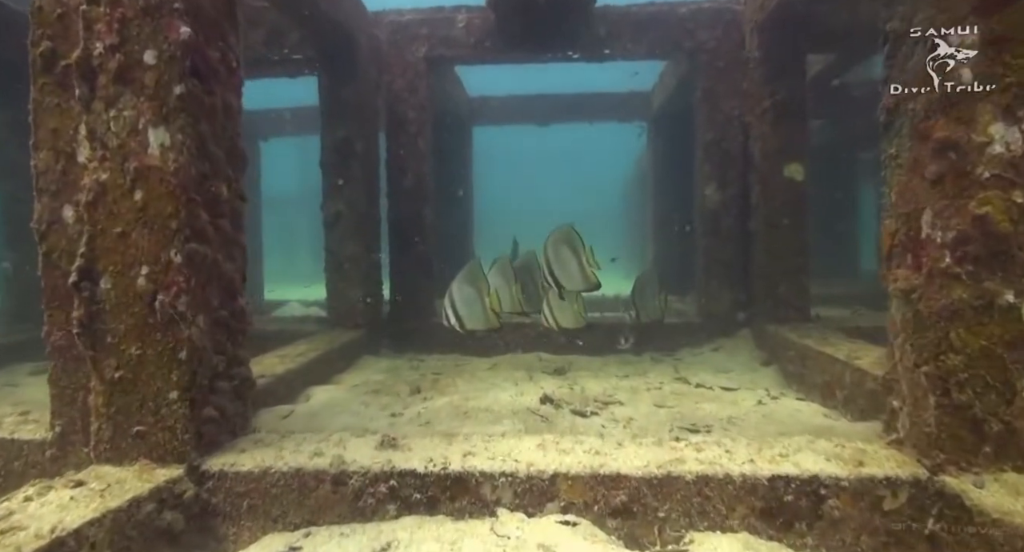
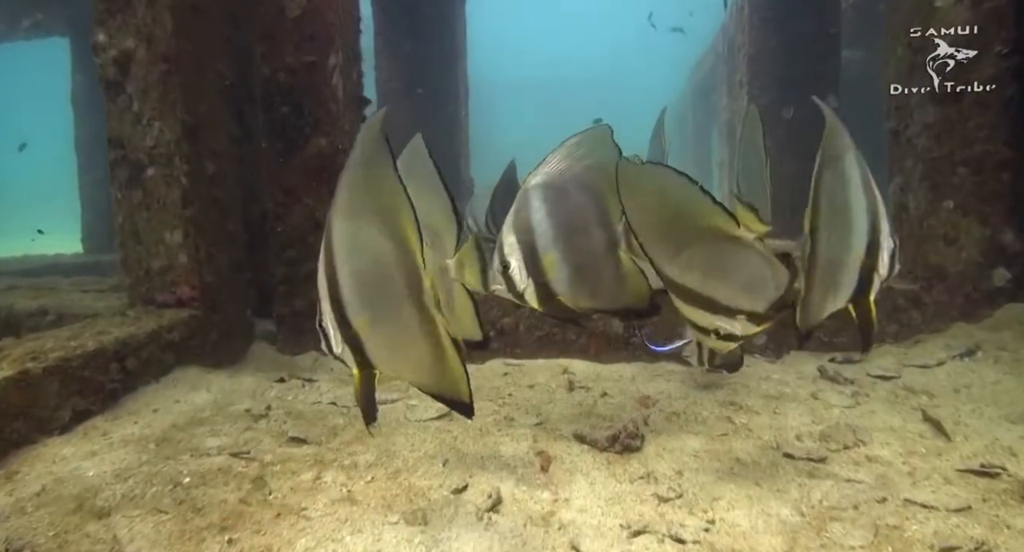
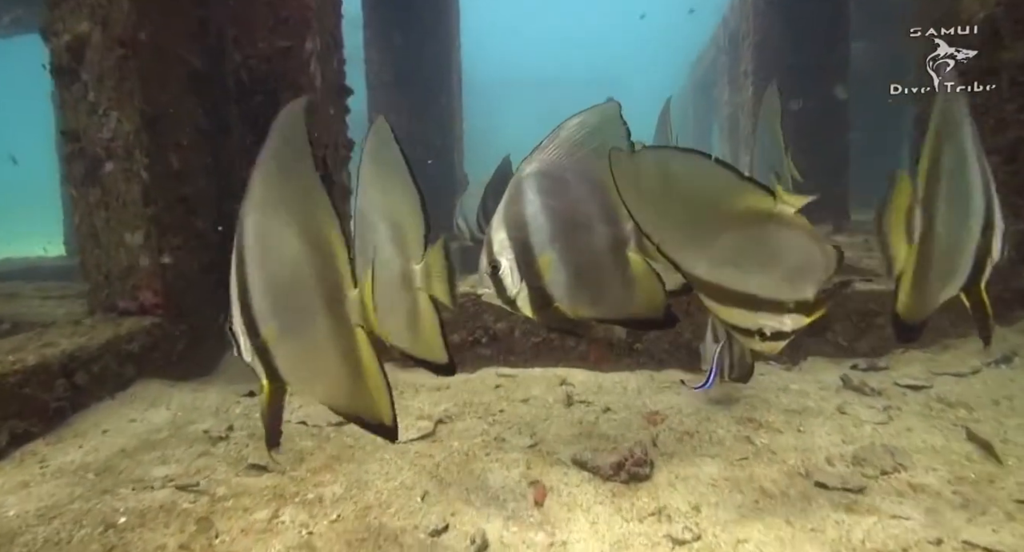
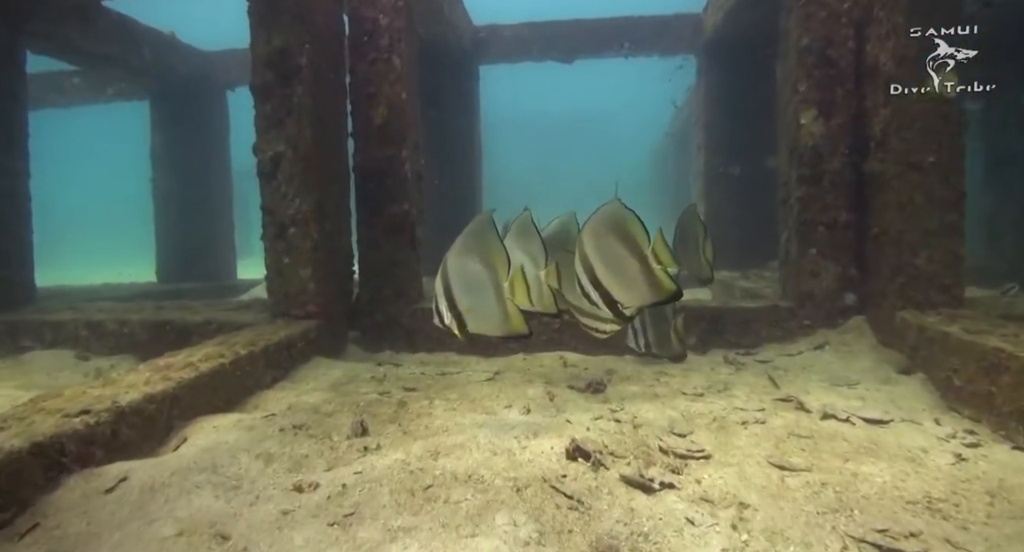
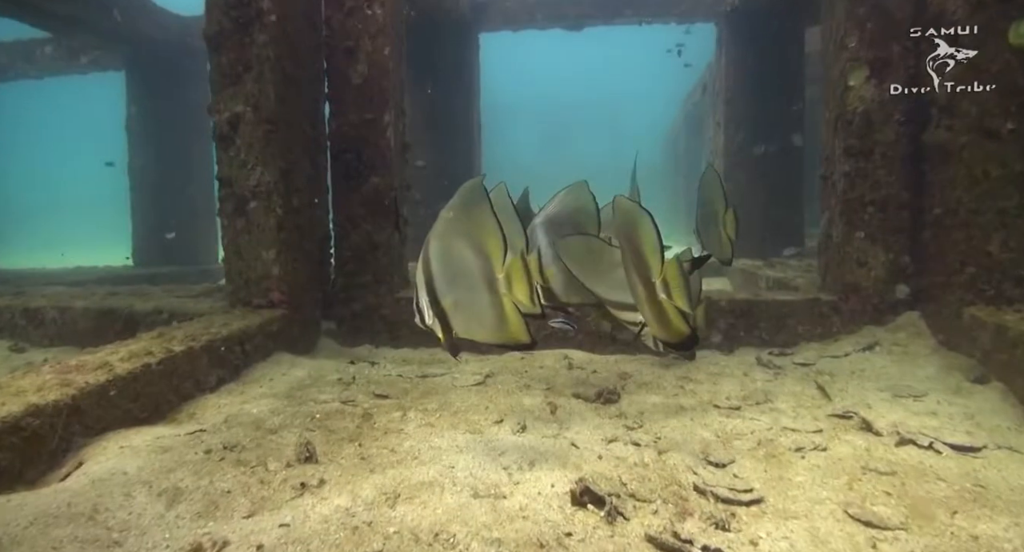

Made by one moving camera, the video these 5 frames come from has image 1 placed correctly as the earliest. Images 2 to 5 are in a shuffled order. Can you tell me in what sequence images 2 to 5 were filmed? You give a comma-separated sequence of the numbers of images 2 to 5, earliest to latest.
4, 5, 2, 3
